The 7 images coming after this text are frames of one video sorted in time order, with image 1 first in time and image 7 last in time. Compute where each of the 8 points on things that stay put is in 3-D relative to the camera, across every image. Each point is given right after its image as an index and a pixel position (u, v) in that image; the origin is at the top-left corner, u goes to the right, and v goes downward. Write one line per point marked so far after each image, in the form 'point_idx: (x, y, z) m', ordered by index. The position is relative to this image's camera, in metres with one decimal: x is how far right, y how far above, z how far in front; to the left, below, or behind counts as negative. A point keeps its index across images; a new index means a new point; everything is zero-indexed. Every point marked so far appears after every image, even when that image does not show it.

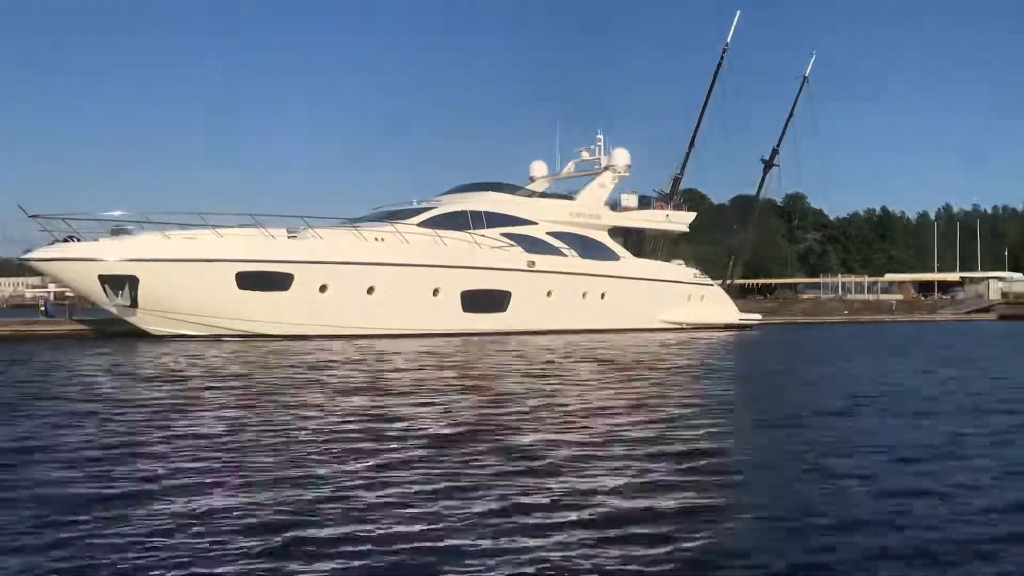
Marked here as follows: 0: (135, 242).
0: (-7.0, +0.9, +19.3) m
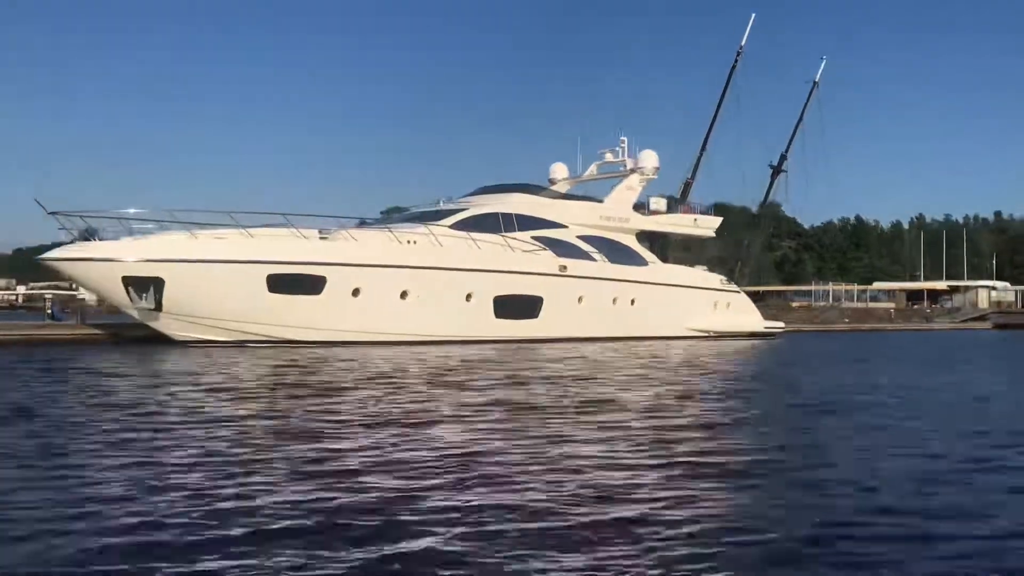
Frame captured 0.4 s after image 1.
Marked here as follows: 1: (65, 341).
0: (-6.2, +0.8, +18.2) m
1: (-8.7, -1.0, +19.9) m
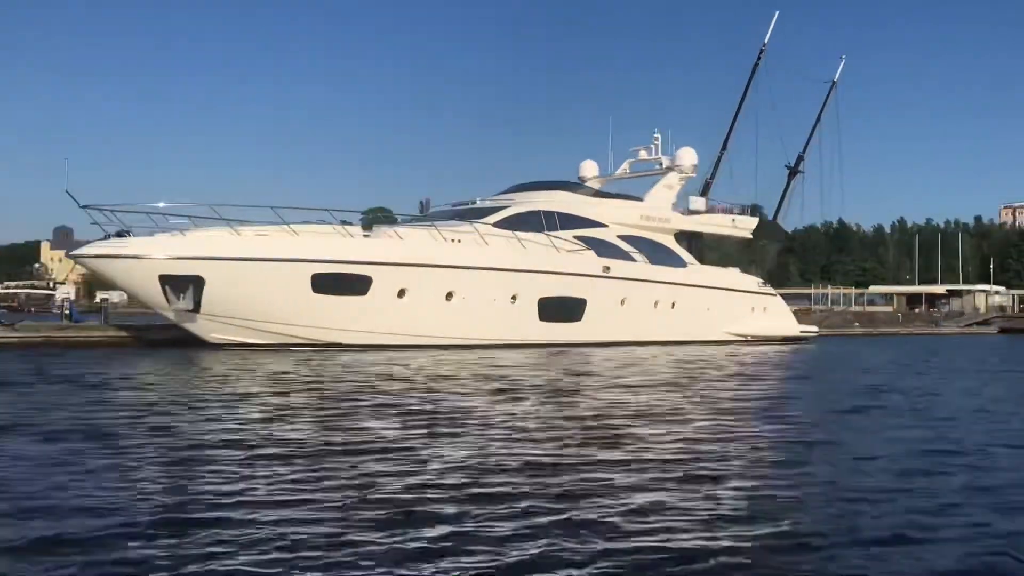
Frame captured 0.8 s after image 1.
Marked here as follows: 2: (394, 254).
0: (-5.2, +0.8, +17.1) m
1: (-7.8, -1.0, +18.7) m
2: (-2.1, +0.6, +18.2) m
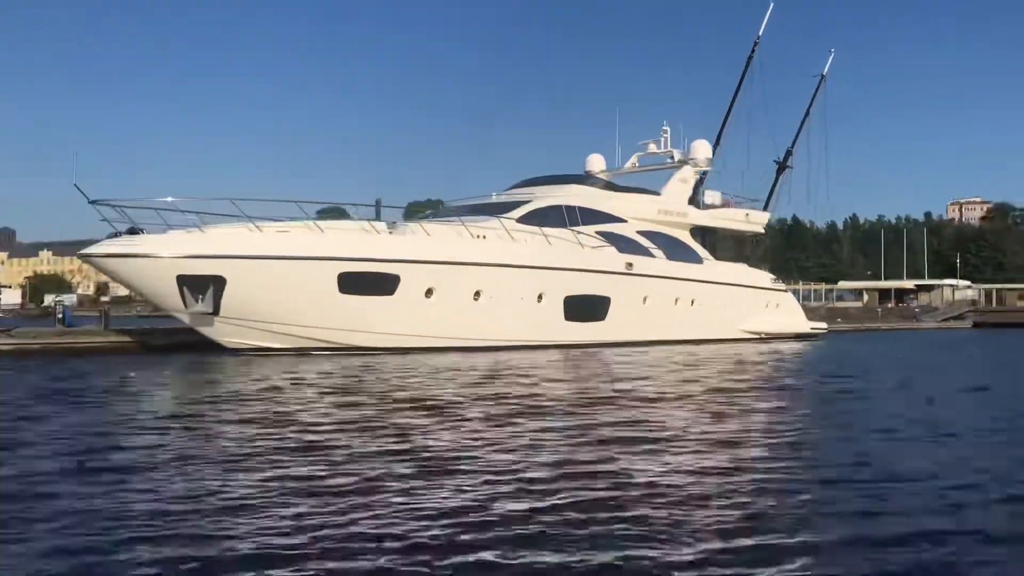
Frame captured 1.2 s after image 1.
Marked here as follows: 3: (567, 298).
0: (-4.6, +0.8, +15.9) m
1: (-7.2, -1.0, +17.4) m
2: (-1.5, +0.6, +17.2) m
3: (+1.1, -0.2, +19.5) m
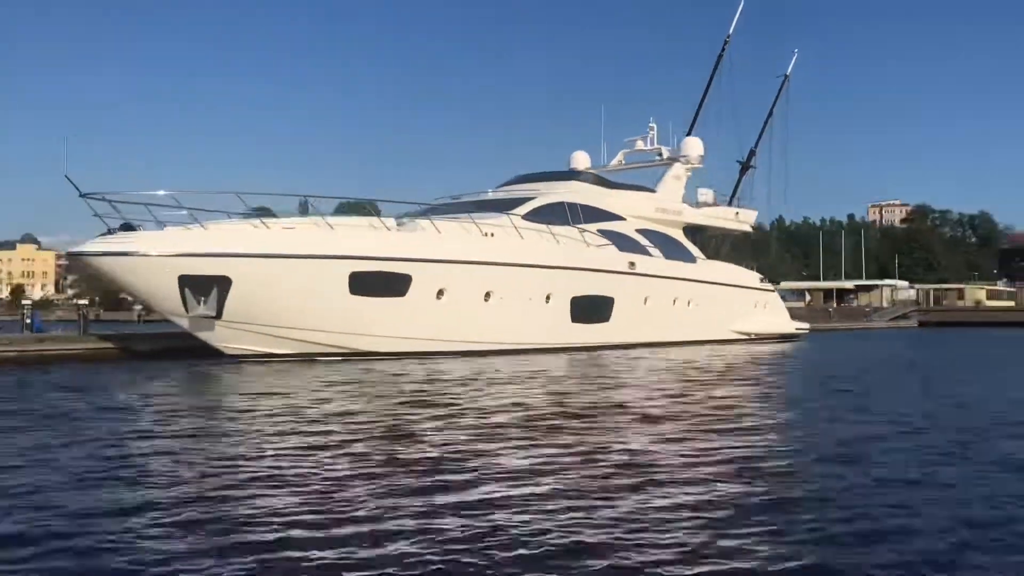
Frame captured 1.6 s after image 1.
0: (-4.2, +0.8, +14.7) m
1: (-6.9, -1.0, +15.9) m
2: (-1.3, +0.6, +16.2) m
3: (+1.1, -0.2, +18.7) m
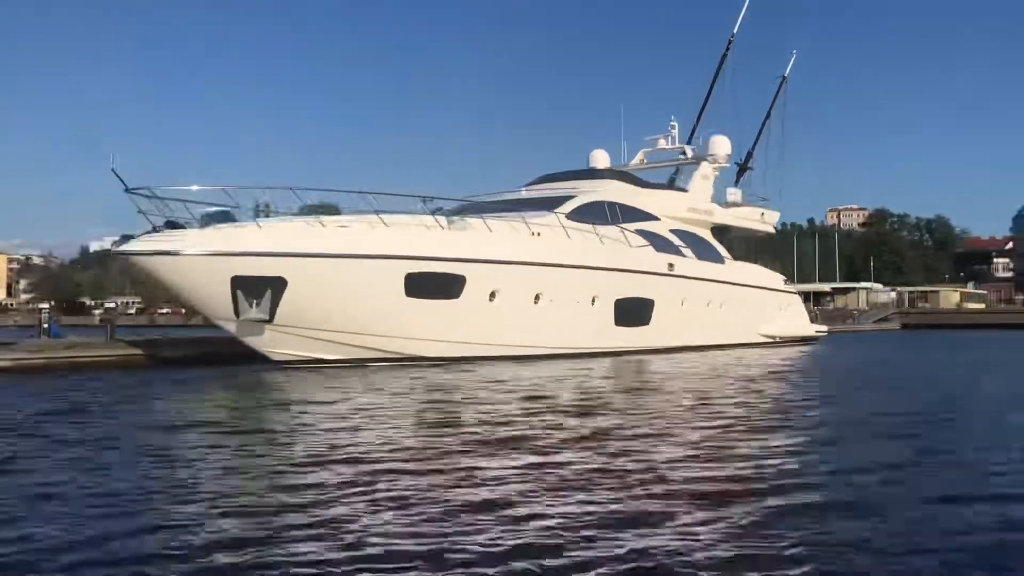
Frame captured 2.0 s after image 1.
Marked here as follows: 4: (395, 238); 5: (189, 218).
0: (-3.3, +0.8, +13.8) m
1: (-6.0, -1.1, +14.9) m
2: (-0.4, +0.6, +15.5) m
3: (+1.9, -0.2, +18.1) m
4: (-1.8, +0.7, +14.6) m
5: (-4.4, +0.9, +13.9) m
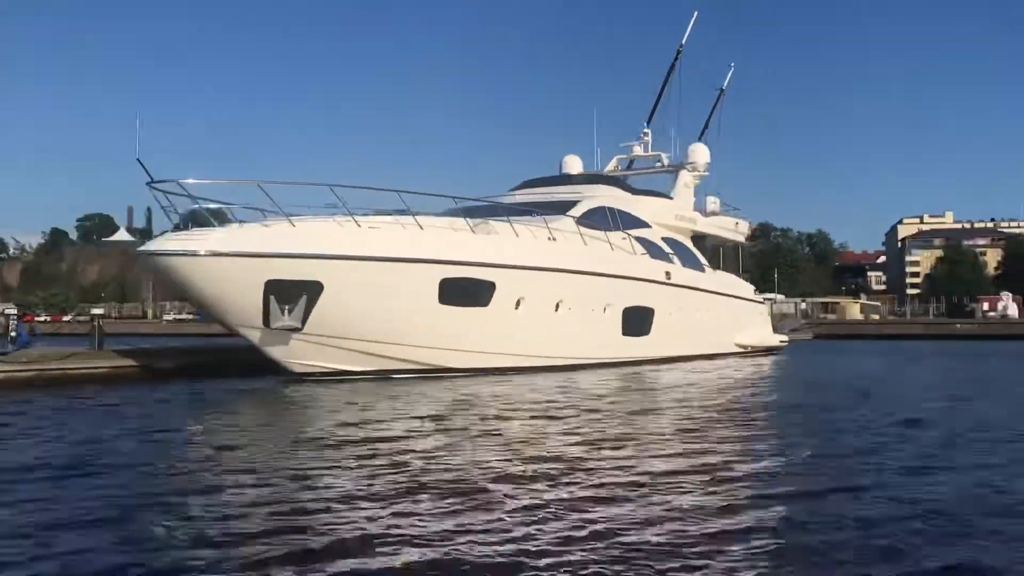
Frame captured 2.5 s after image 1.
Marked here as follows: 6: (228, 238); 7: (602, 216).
0: (-2.6, +0.7, +12.7) m
1: (-5.6, -1.1, +13.4) m
2: (0.0, +0.5, +14.7) m
3: (+1.9, -0.4, +17.5) m
4: (-1.3, +0.6, +13.6) m
5: (-3.8, +0.9, +12.6) m
6: (-3.4, +0.6, +12.3) m
7: (+1.6, +1.3, +18.1) m
